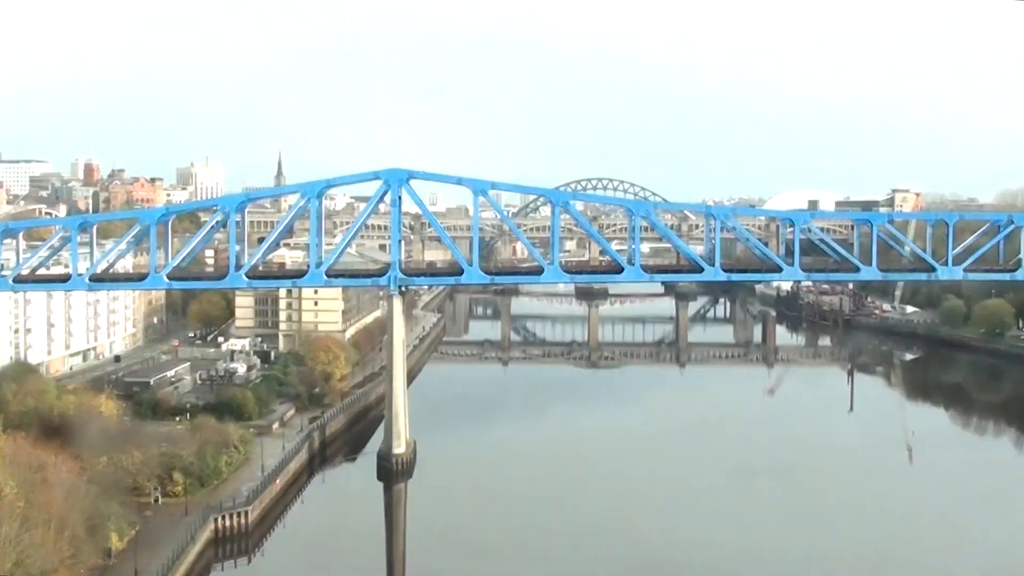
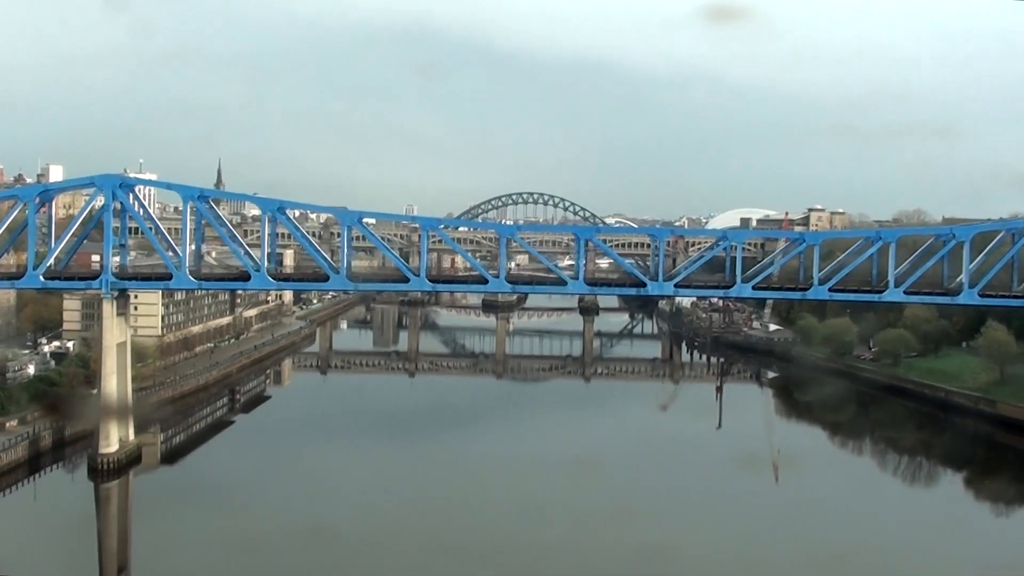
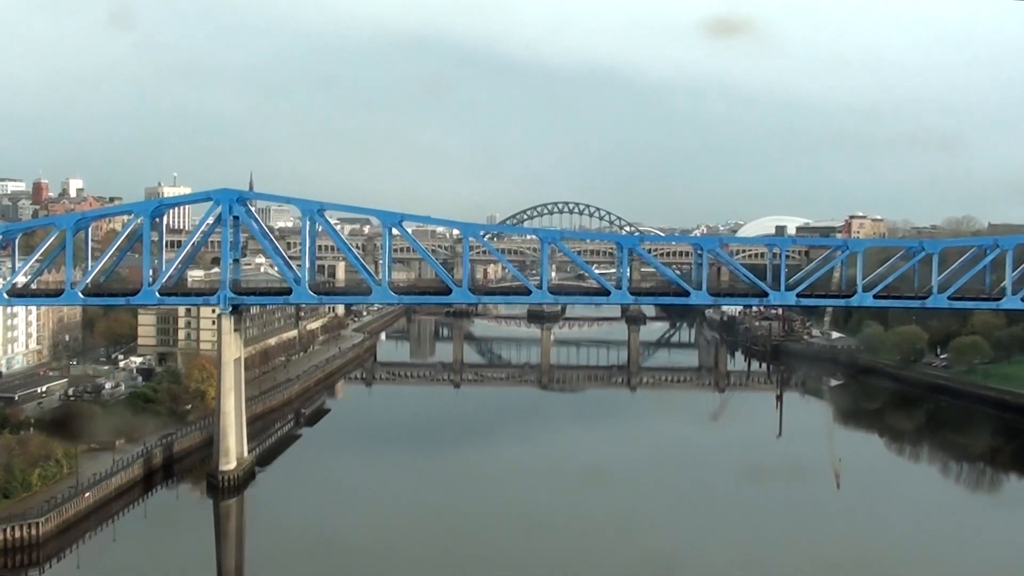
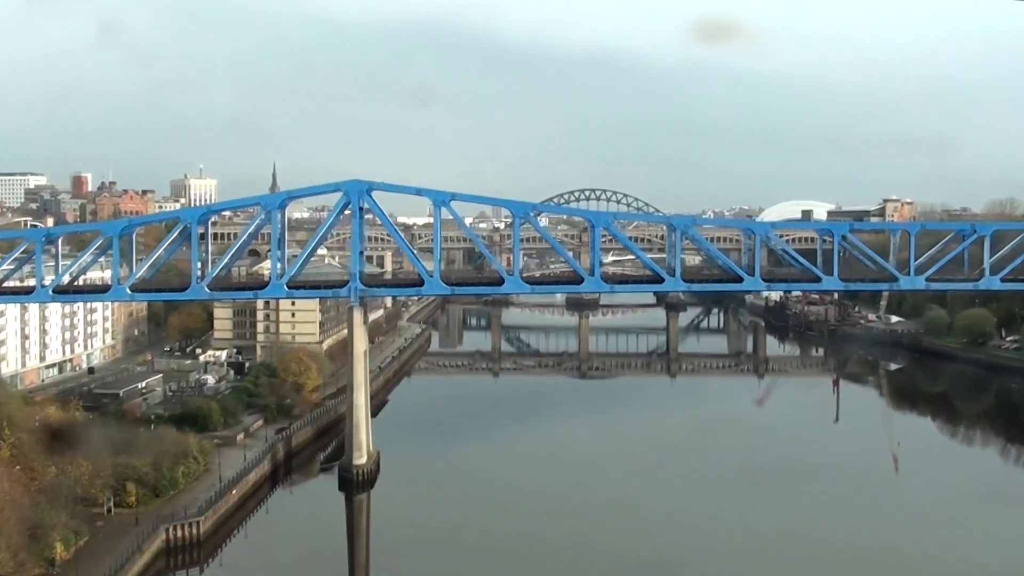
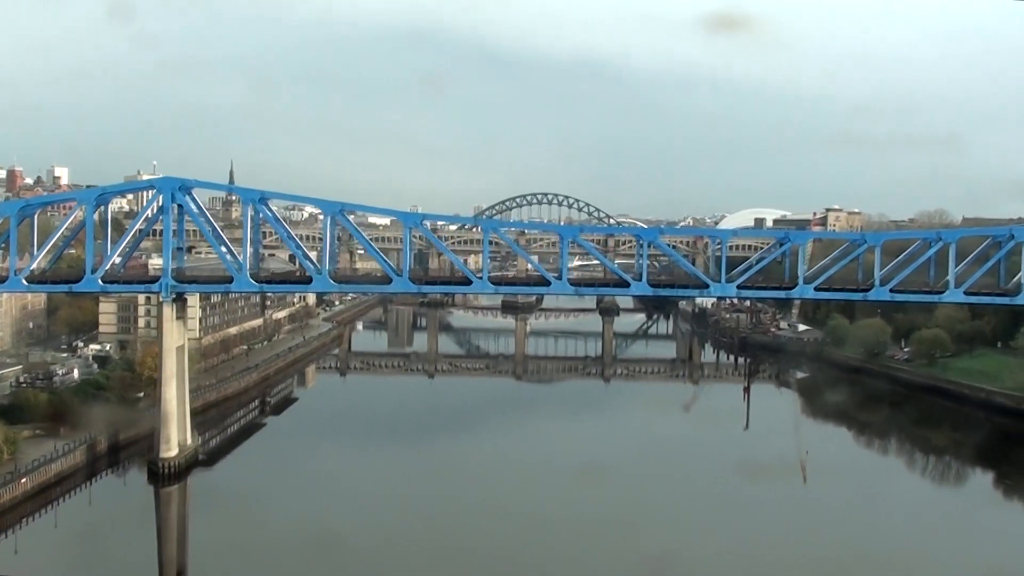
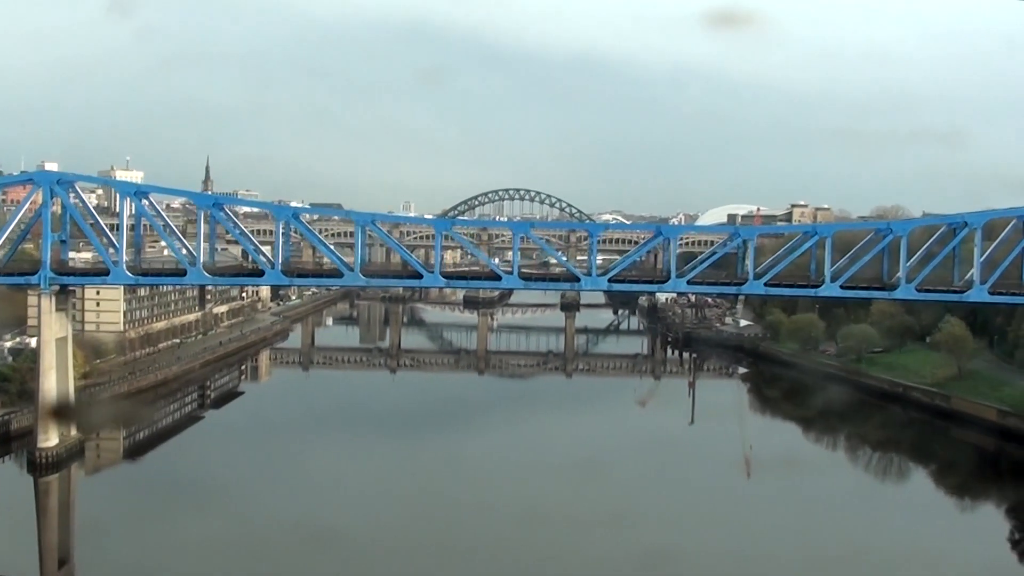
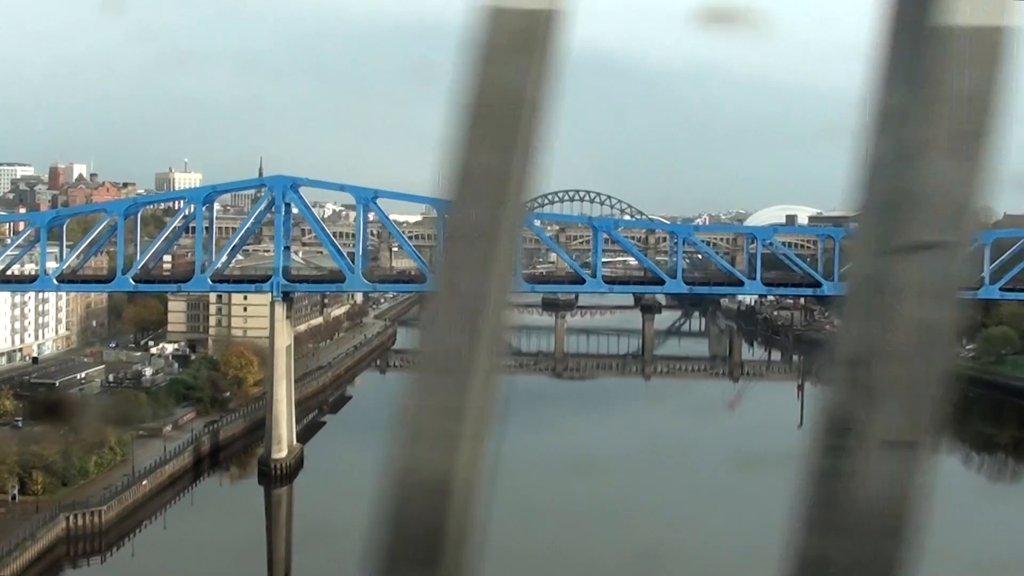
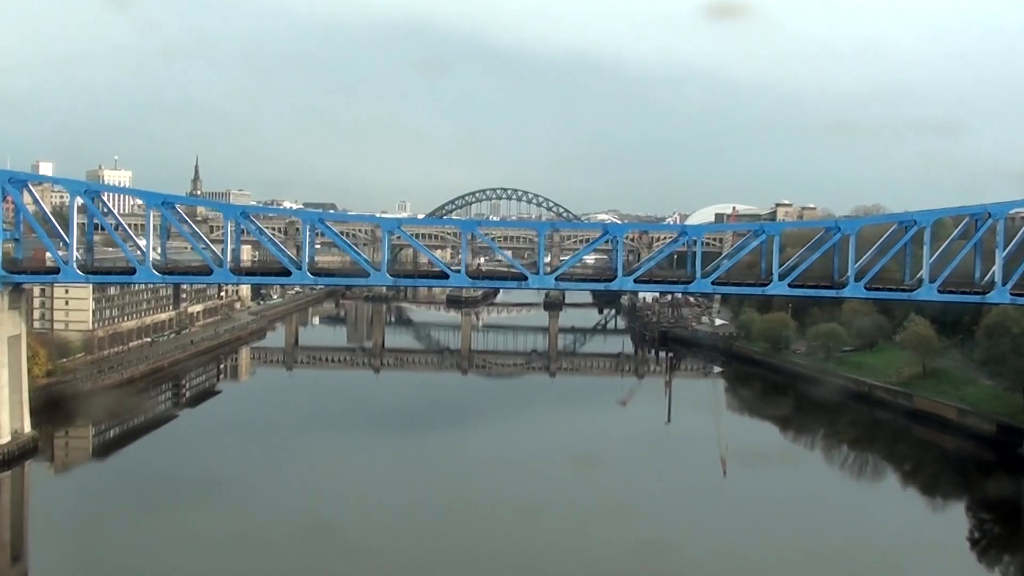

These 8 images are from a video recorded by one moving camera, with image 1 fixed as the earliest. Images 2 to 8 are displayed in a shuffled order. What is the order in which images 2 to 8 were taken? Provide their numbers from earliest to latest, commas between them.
4, 7, 3, 5, 2, 6, 8
